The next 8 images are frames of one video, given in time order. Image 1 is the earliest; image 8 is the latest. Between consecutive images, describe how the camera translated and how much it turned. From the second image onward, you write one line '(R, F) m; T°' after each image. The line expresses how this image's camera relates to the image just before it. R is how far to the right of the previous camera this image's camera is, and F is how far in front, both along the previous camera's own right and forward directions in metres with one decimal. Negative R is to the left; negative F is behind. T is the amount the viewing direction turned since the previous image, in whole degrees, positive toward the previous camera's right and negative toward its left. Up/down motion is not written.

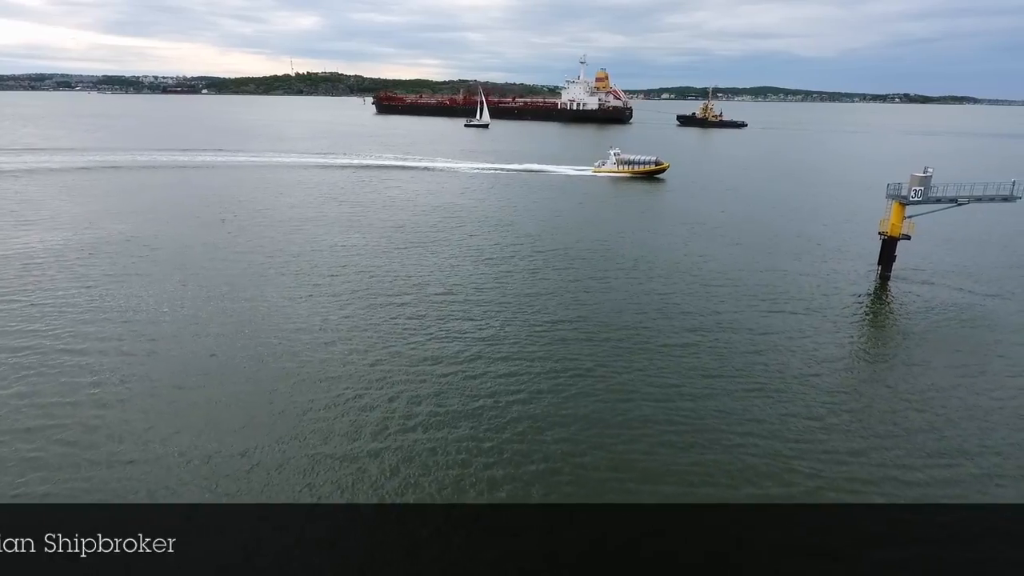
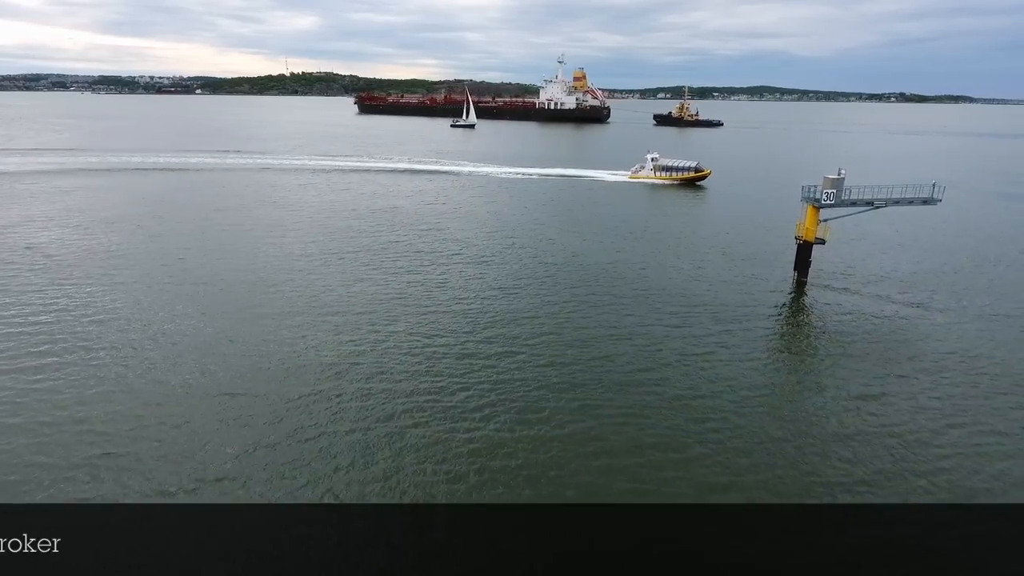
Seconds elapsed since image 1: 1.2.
(+3.3, +1.7) m; -1°
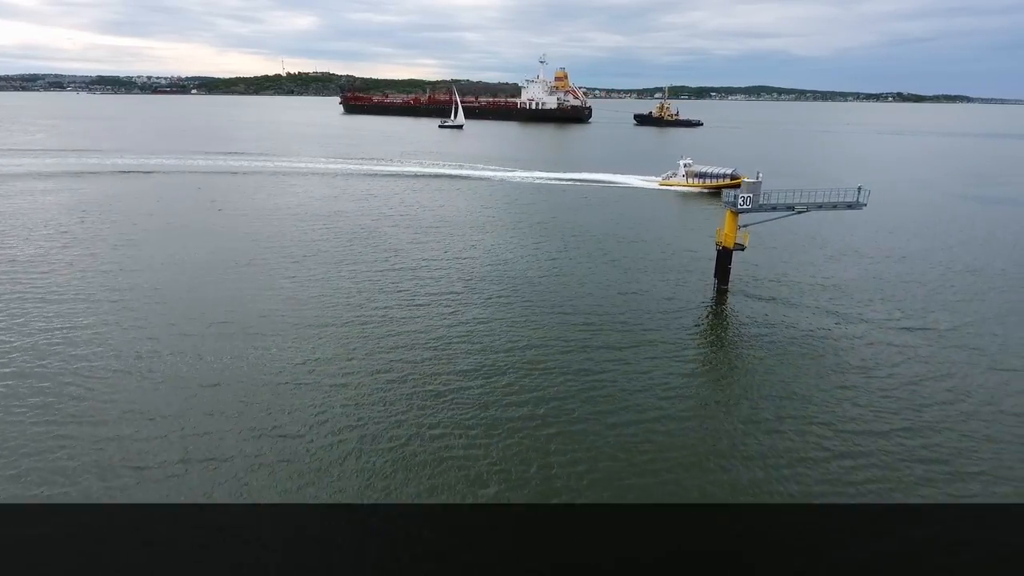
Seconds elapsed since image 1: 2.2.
(+3.3, +1.7) m; 0°
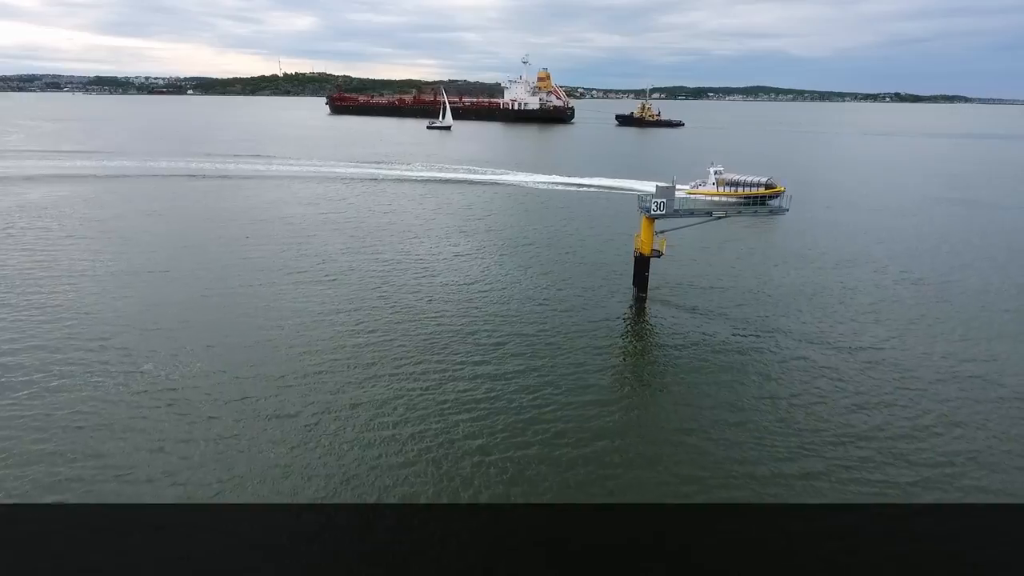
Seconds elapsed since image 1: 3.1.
(+3.0, +1.5) m; 0°
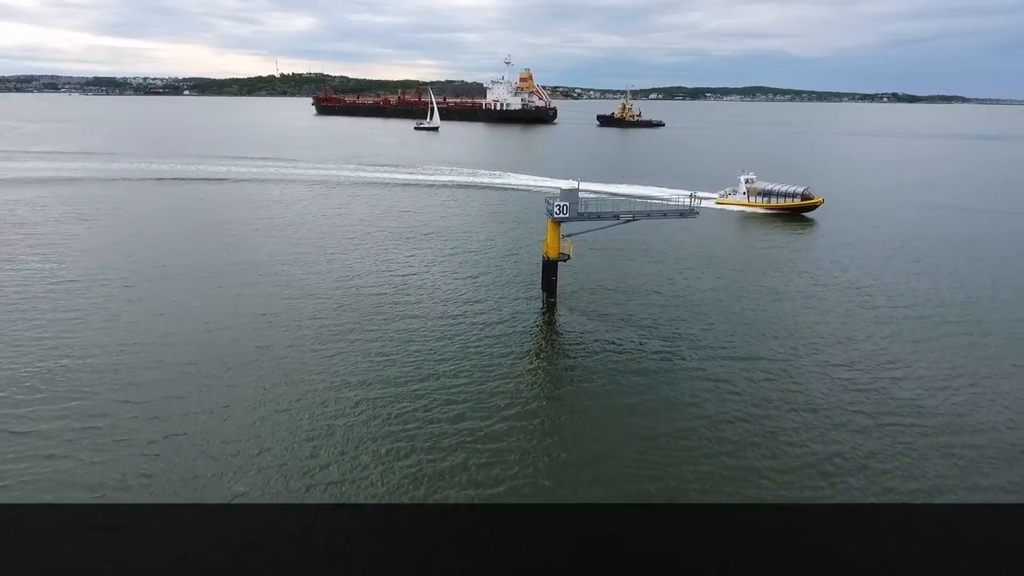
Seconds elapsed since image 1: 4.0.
(+3.0, +1.1) m; 0°
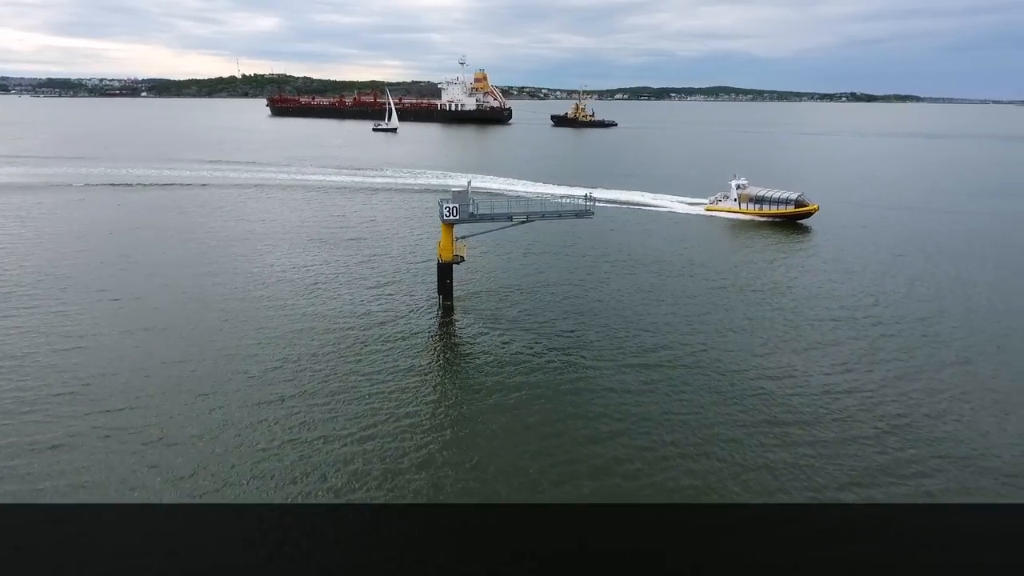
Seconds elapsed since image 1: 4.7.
(+2.2, +0.7) m; +3°
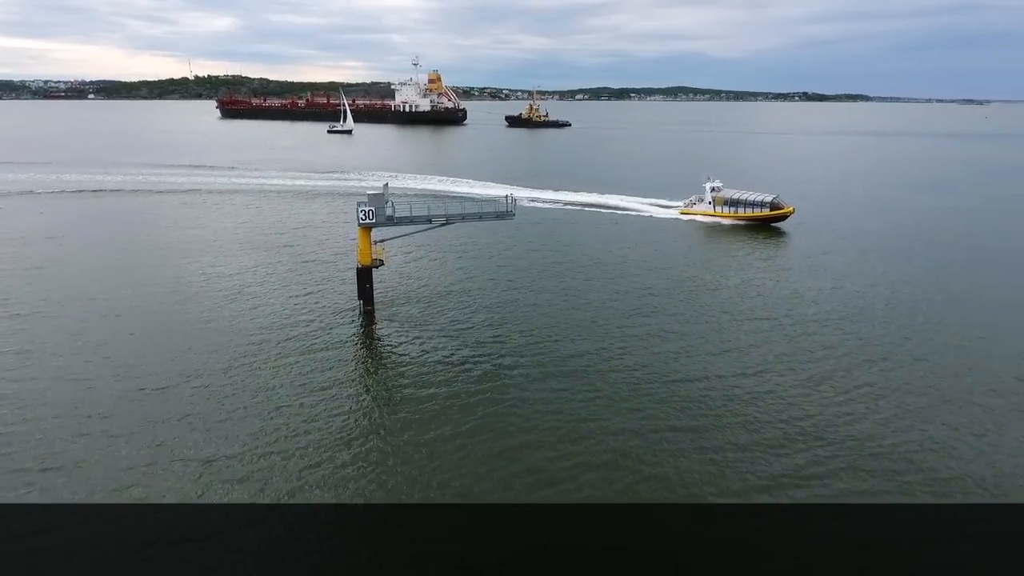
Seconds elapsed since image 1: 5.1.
(+1.2, +0.4) m; +3°
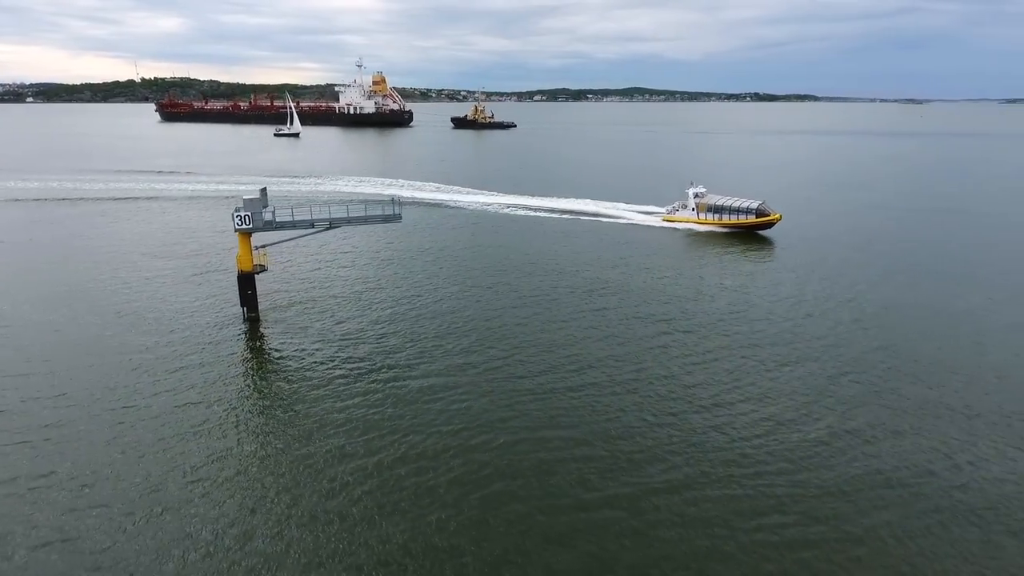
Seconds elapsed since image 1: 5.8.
(+2.0, +0.4) m; +4°
